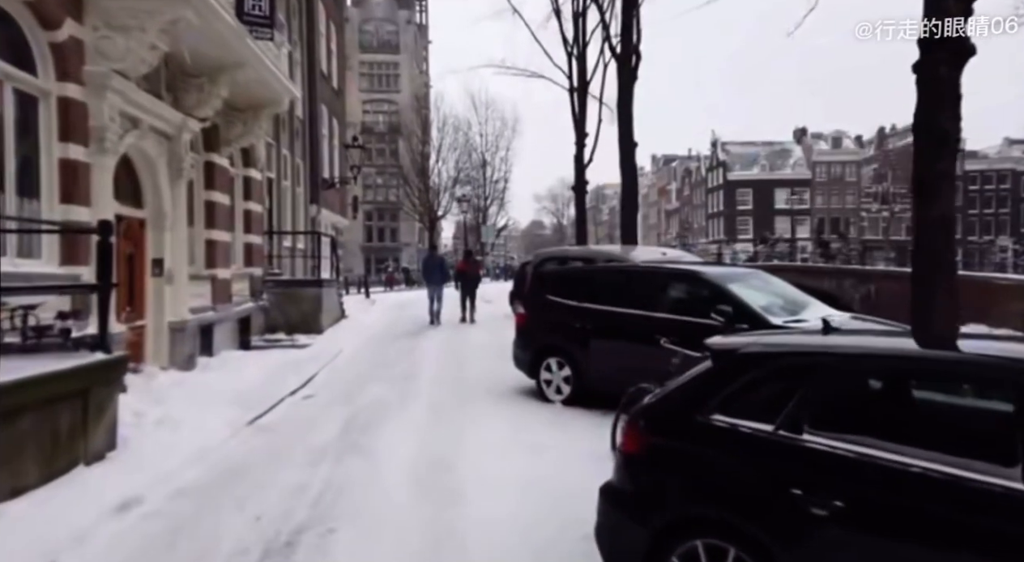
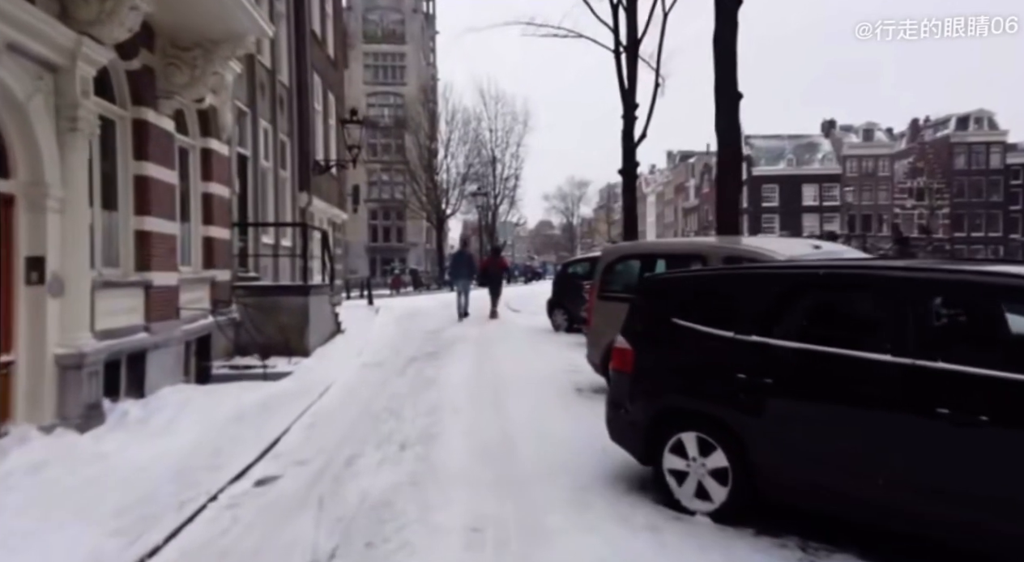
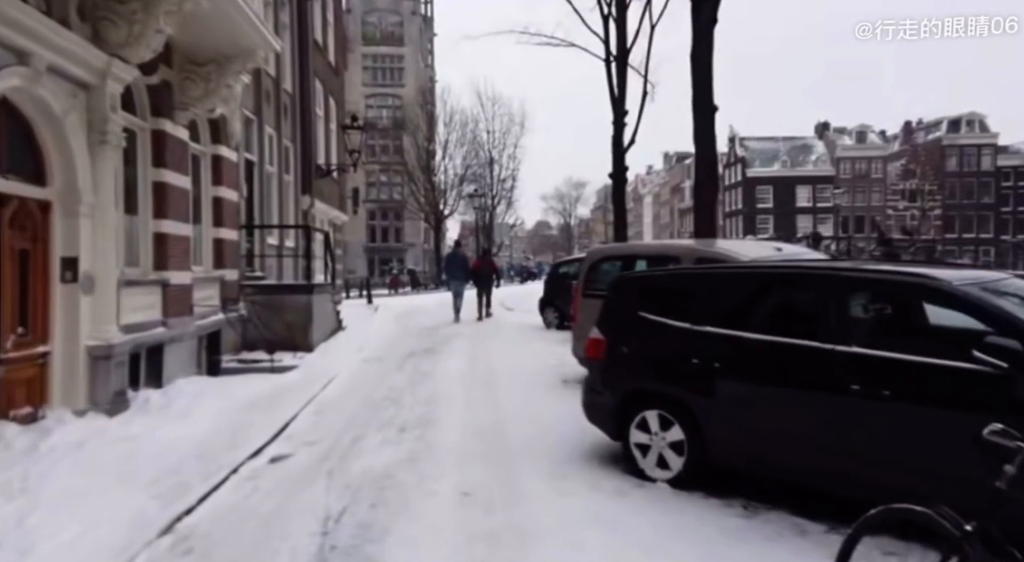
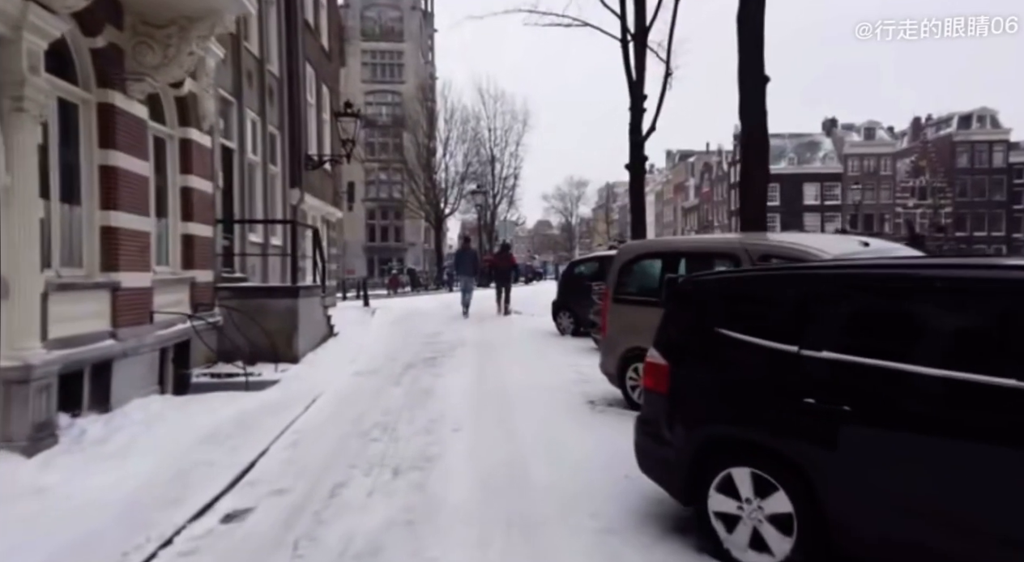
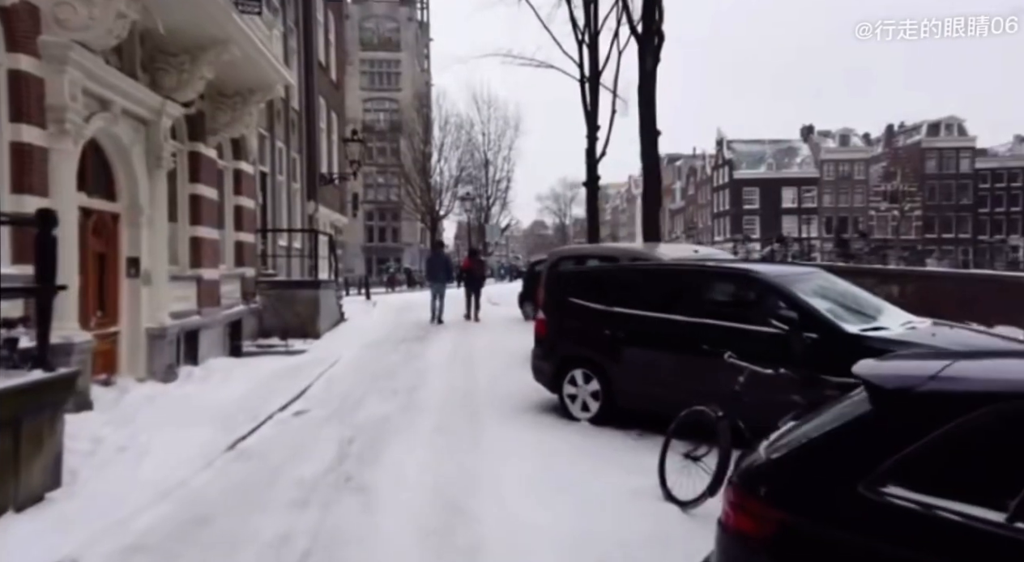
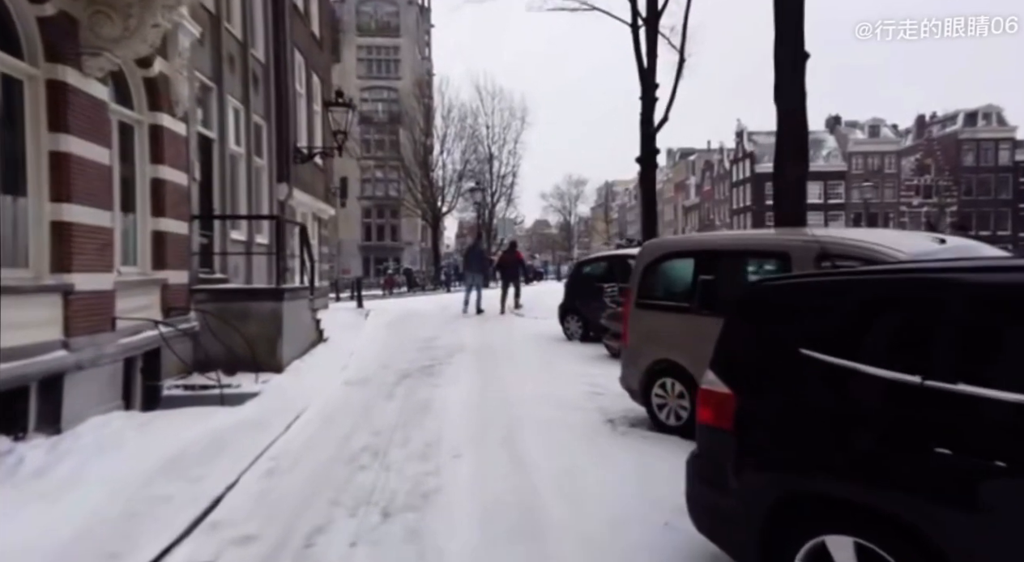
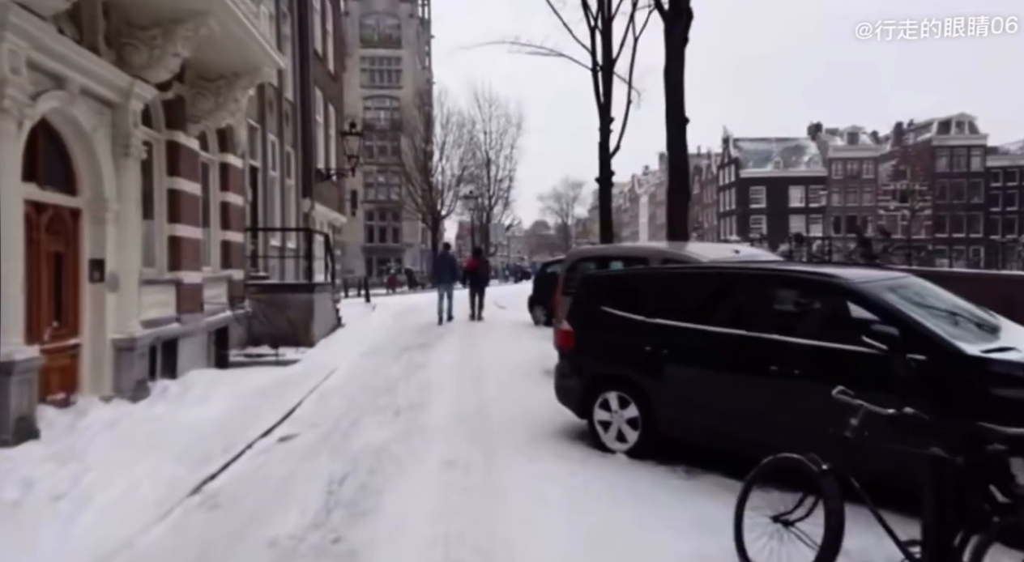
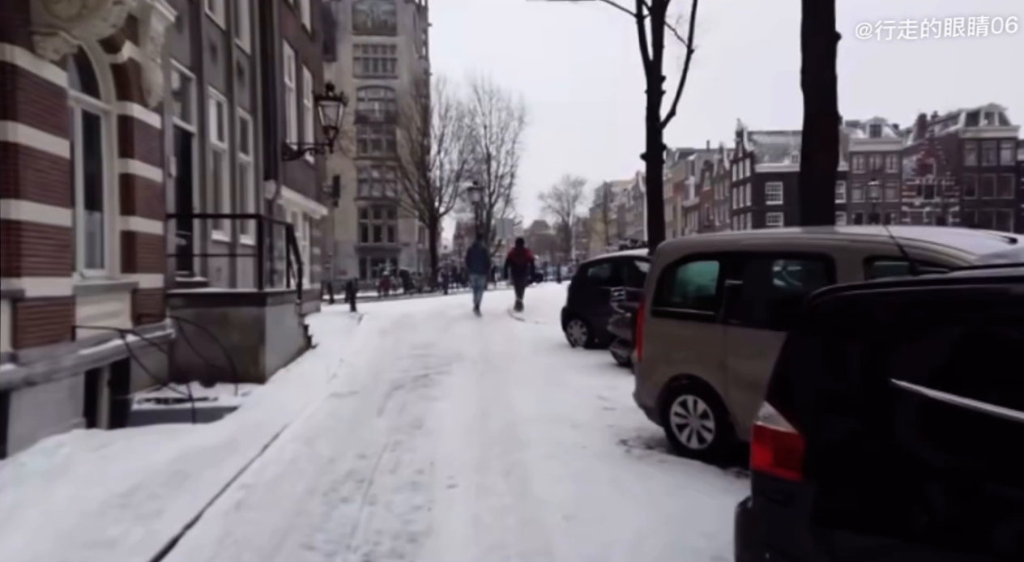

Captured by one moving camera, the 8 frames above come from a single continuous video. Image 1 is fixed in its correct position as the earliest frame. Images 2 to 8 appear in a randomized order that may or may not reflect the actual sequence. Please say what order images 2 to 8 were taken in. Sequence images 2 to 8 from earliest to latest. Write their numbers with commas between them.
5, 7, 3, 2, 4, 6, 8
